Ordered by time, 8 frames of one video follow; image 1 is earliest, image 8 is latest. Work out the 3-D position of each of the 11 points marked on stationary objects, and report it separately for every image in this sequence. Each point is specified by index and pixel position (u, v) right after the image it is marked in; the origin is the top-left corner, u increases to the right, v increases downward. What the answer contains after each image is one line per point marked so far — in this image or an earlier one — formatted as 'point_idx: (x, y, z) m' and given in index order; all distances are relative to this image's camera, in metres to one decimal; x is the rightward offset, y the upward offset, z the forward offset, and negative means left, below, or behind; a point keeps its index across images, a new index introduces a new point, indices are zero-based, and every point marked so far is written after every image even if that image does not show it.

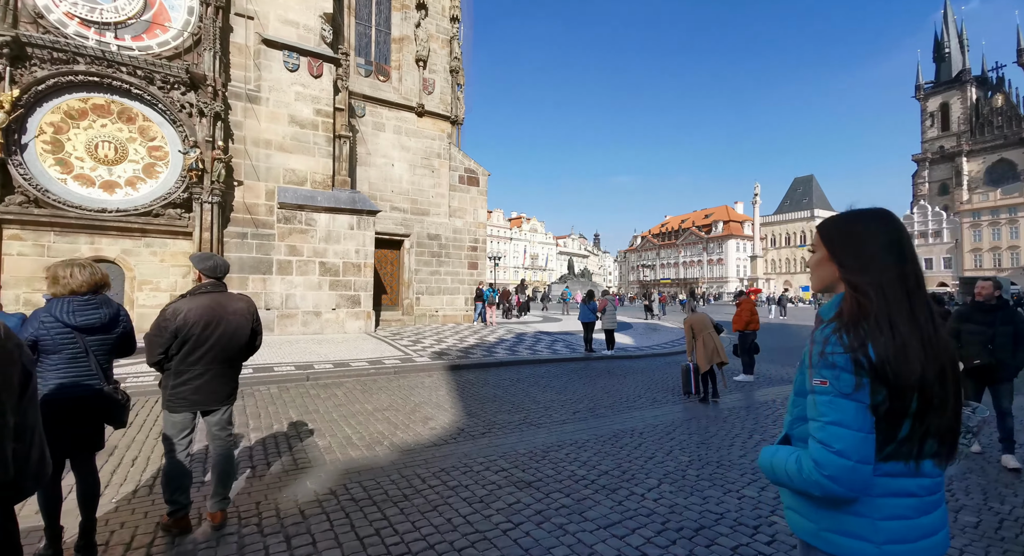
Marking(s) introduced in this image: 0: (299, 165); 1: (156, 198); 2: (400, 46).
0: (-5.6, +2.9, +13.0) m
1: (-7.9, +1.7, +11.3) m
2: (-3.7, +7.8, +16.6) m
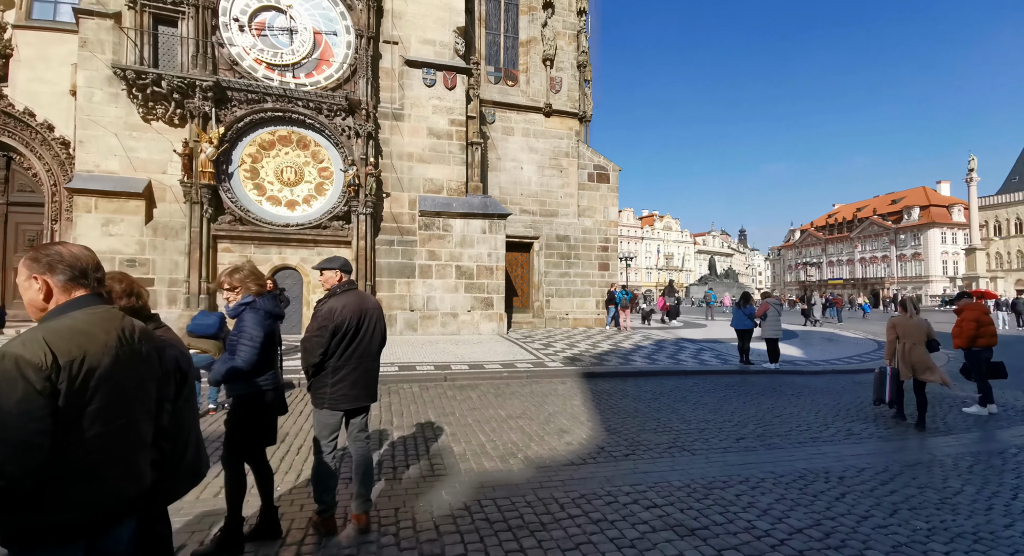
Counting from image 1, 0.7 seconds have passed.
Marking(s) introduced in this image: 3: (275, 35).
0: (-2.1, +2.8, +13.6) m
1: (-4.8, +1.6, +12.6) m
2: (+0.6, +7.7, +16.7) m
3: (-5.9, +5.9, +12.7) m
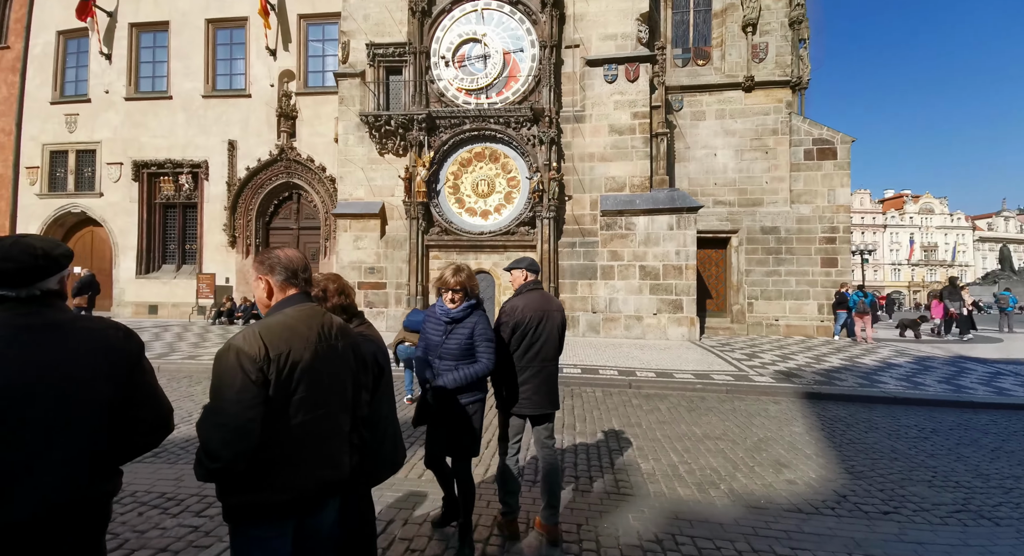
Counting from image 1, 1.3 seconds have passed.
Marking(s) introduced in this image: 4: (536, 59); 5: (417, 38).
0: (+2.9, +2.8, +13.1) m
1: (0.0, +1.6, +13.1) m
2: (+6.4, +7.7, +15.1) m
3: (-1.1, +5.9, +13.7) m
4: (+0.7, +5.9, +13.3) m
5: (-2.6, +6.6, +13.9) m
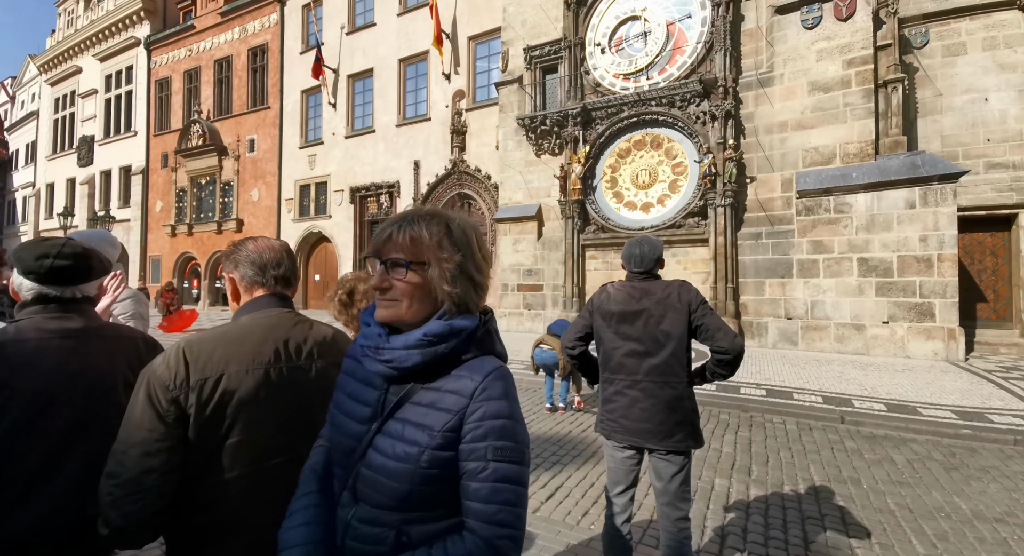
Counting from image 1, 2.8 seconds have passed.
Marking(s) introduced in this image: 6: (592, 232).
0: (+6.5, +2.9, +10.3) m
1: (+3.9, +1.6, +11.4) m
2: (+10.4, +7.8, +10.9) m
3: (+3.0, +5.8, +12.3) m
4: (+4.5, +5.9, +11.3) m
5: (+1.6, +6.5, +13.1) m
6: (+2.0, +1.2, +12.5) m
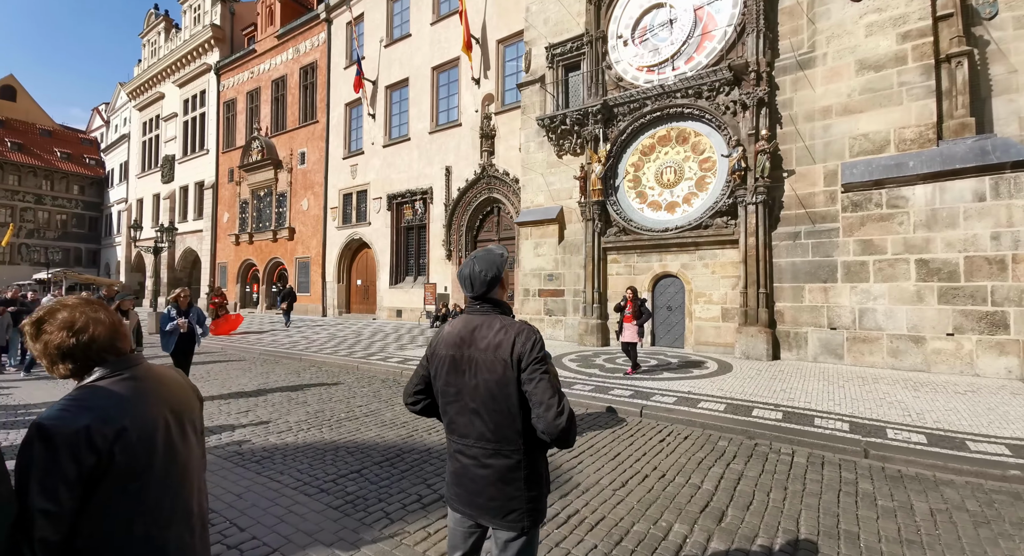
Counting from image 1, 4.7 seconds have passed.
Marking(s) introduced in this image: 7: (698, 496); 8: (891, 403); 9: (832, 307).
0: (+6.6, +2.8, +9.1) m
1: (+4.1, +1.4, +10.4) m
2: (+10.5, +7.8, +9.2) m
3: (+3.4, +5.7, +11.5) m
4: (+4.7, +5.7, +10.4) m
5: (+2.1, +6.3, +12.5) m
6: (+2.4, +1.0, +11.7) m
7: (+1.7, -1.9, +4.3) m
8: (+4.9, -1.6, +6.5) m
9: (+5.9, -0.5, +9.1) m
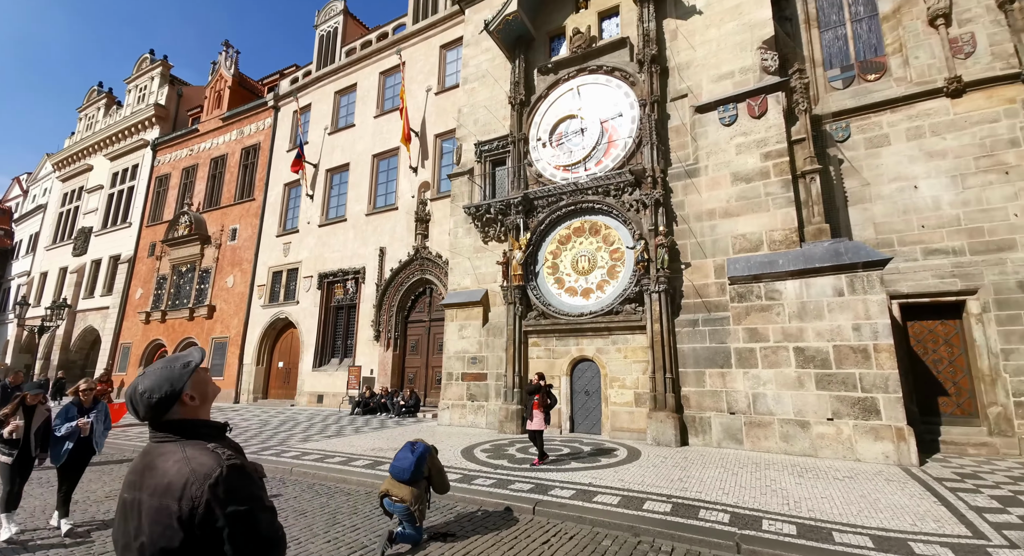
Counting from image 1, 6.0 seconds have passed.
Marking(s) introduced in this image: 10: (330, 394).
0: (+4.9, +1.1, +10.1) m
1: (+2.3, -0.4, +10.9) m
2: (+8.9, +5.9, +11.4) m
3: (+1.5, +3.6, +12.6) m
4: (+2.9, +3.8, +11.6) m
5: (+0.1, +4.1, +13.5) m
6: (+0.5, -1.0, +12.0) m
7: (+0.6, -2.7, +4.1) m
8: (+3.5, -2.9, +6.7) m
9: (+4.2, -2.2, +9.5) m
10: (-7.0, -4.5, +18.8) m
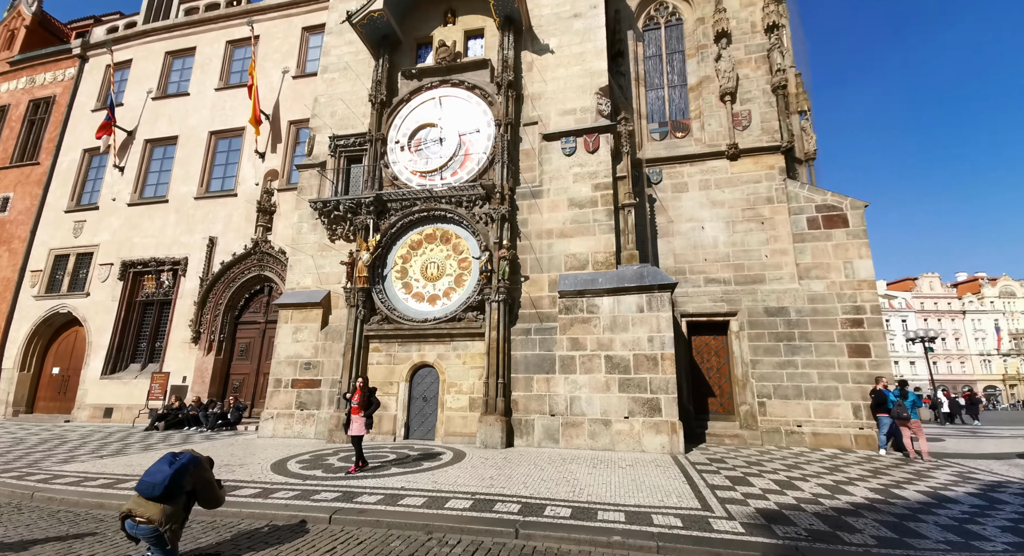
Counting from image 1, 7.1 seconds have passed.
0: (+1.6, +0.7, +11.2) m
1: (-1.2, -0.6, +11.3) m
2: (+5.3, +5.3, +13.8) m
3: (-2.2, +3.5, +12.8) m
4: (-0.5, +3.6, +12.2) m
5: (-3.8, +4.1, +13.3) m
6: (-3.3, -1.1, +11.8) m
7: (-1.1, -2.7, +4.2) m
8: (+0.9, -3.1, +7.5) m
9: (+0.9, -2.5, +10.4) m
10: (-12.6, -4.1, +16.1) m
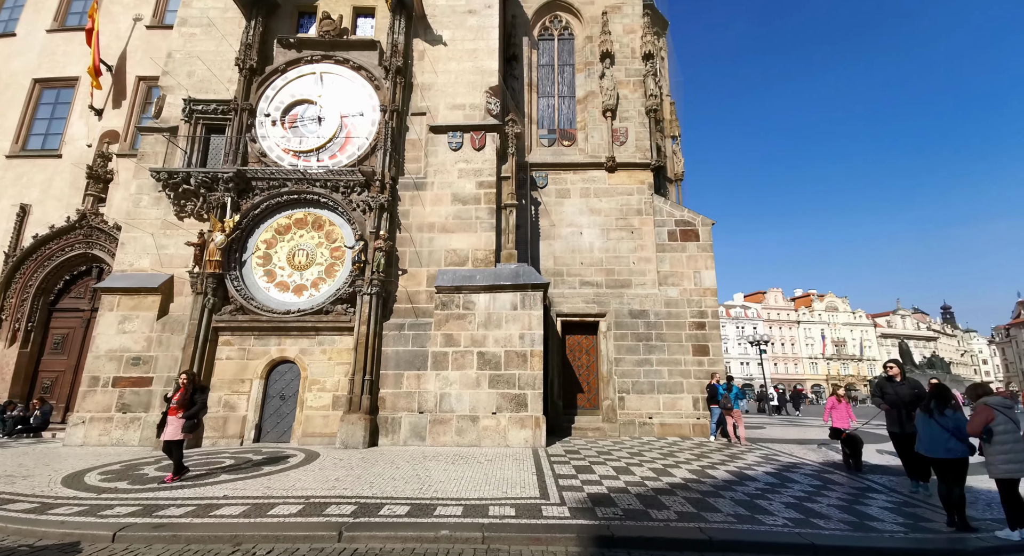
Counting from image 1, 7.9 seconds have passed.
0: (-1.1, +0.8, +11.1) m
1: (-3.9, -0.4, +10.5) m
2: (+2.1, +5.2, +14.4) m
3: (-5.1, +3.7, +11.7) m
4: (-3.3, +3.8, +11.6) m
5: (-6.6, +4.4, +11.9) m
6: (-6.1, -0.7, +10.5) m
7: (-2.4, -2.6, +3.6) m
8: (-1.1, -3.0, +7.3) m
9: (-1.8, -2.4, +10.1) m
10: (-16.3, -3.3, +12.7) m
